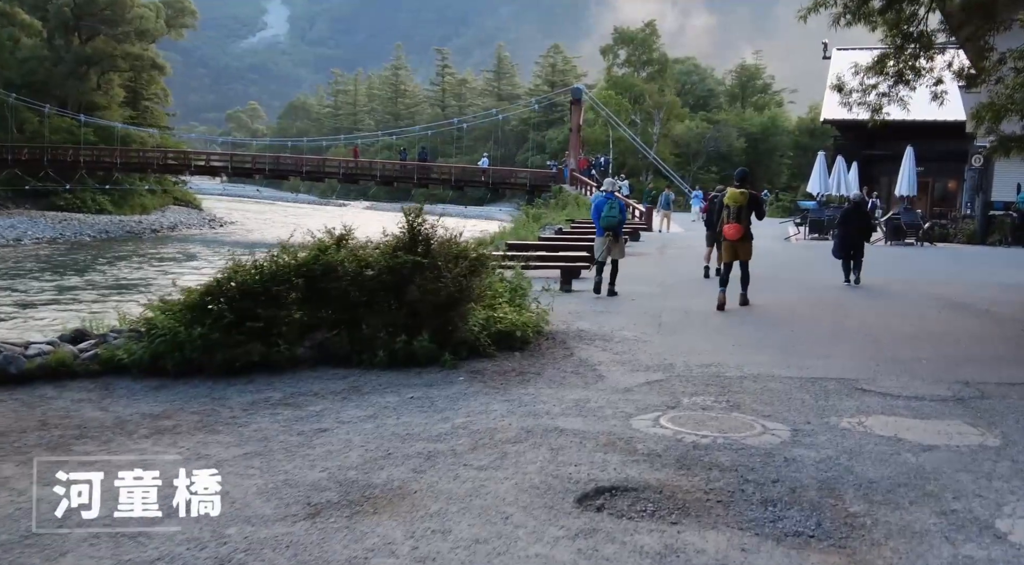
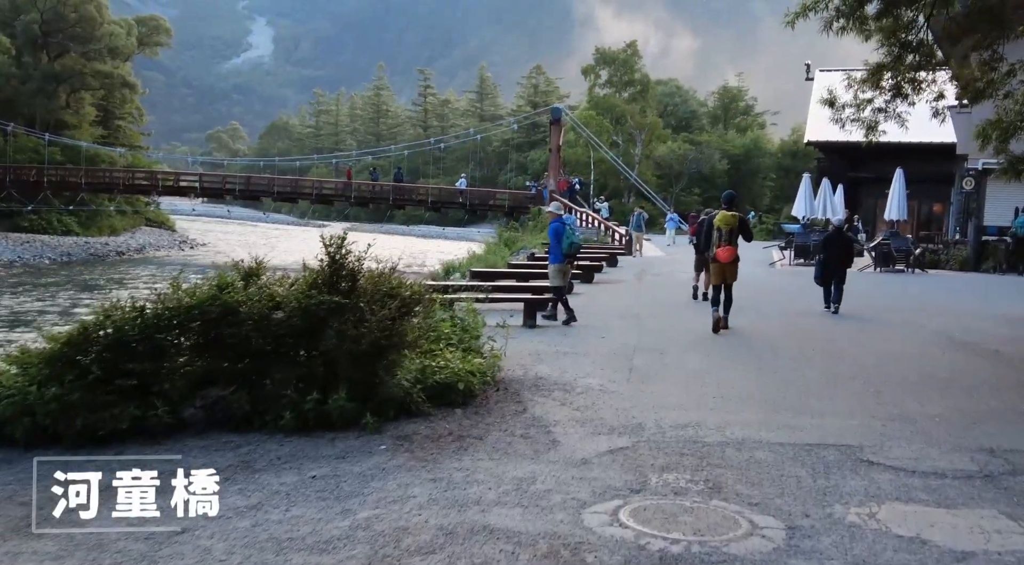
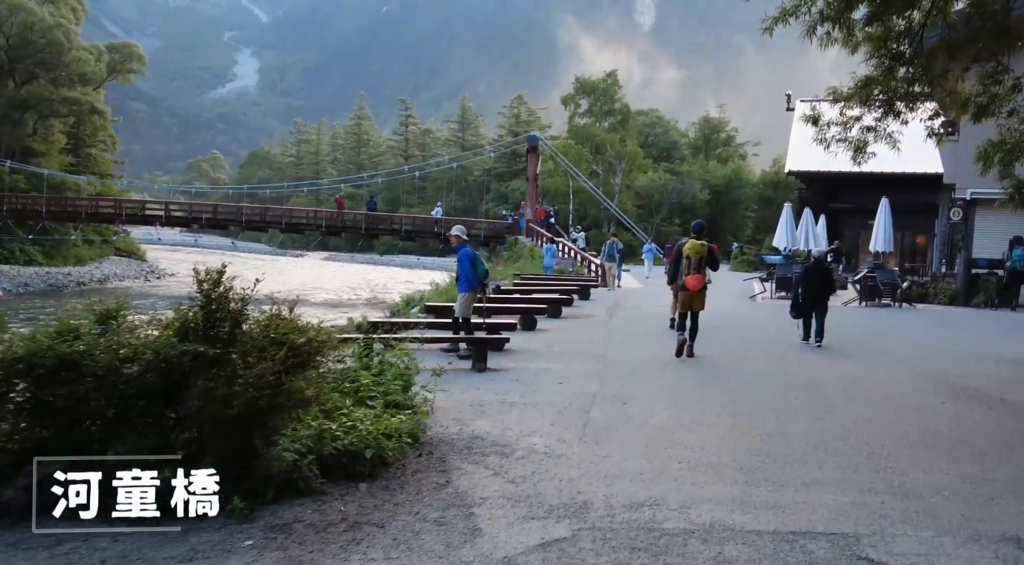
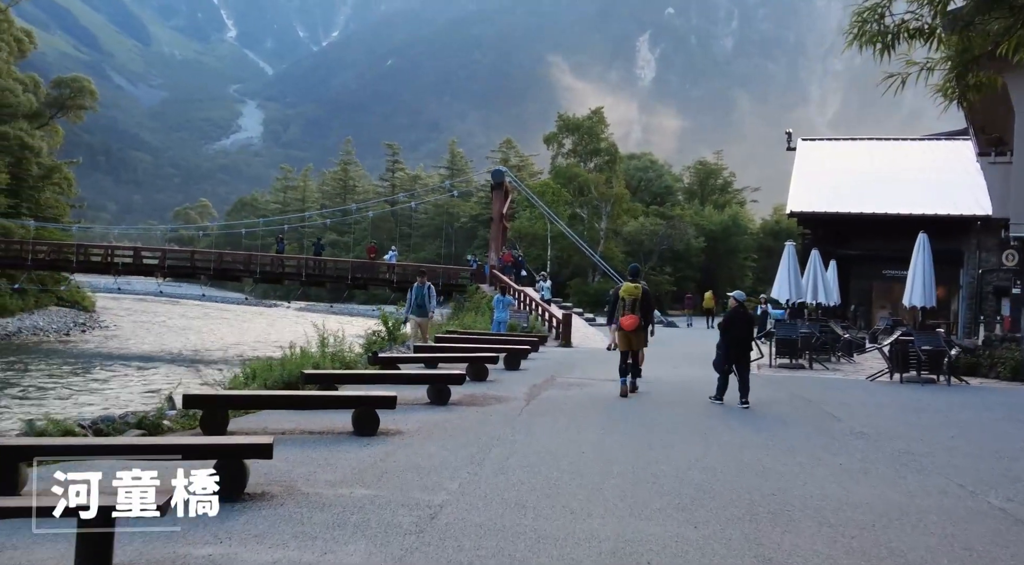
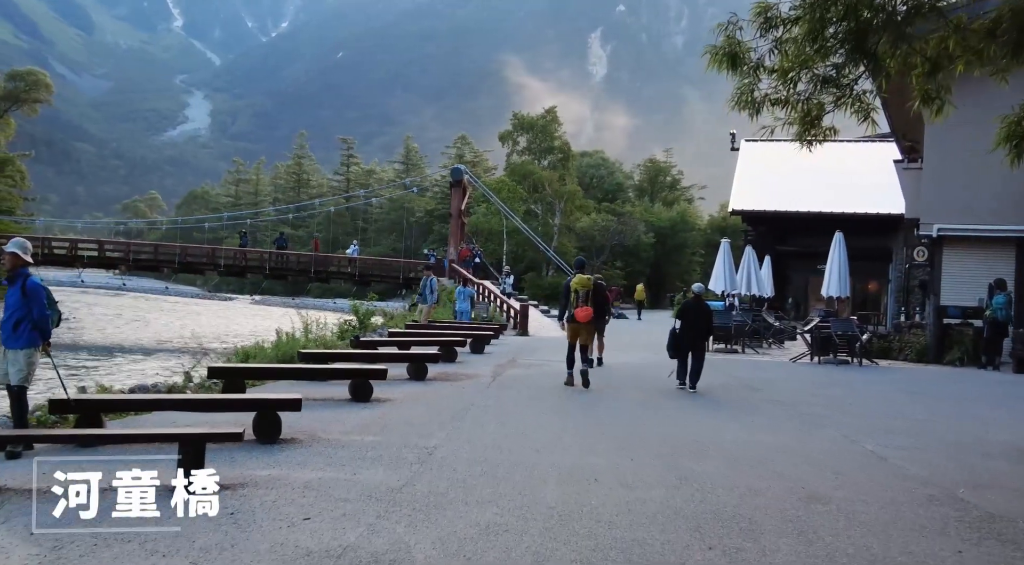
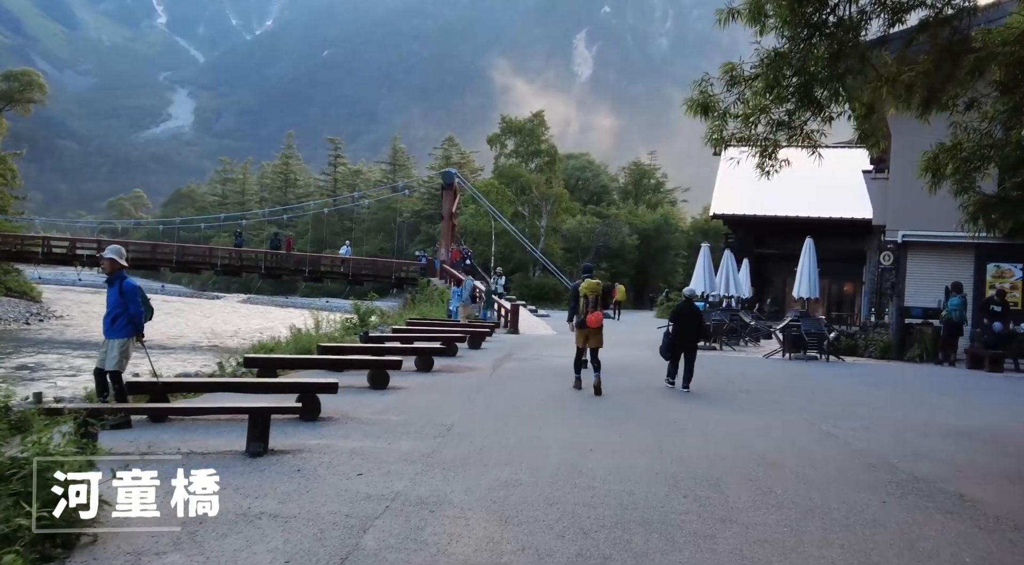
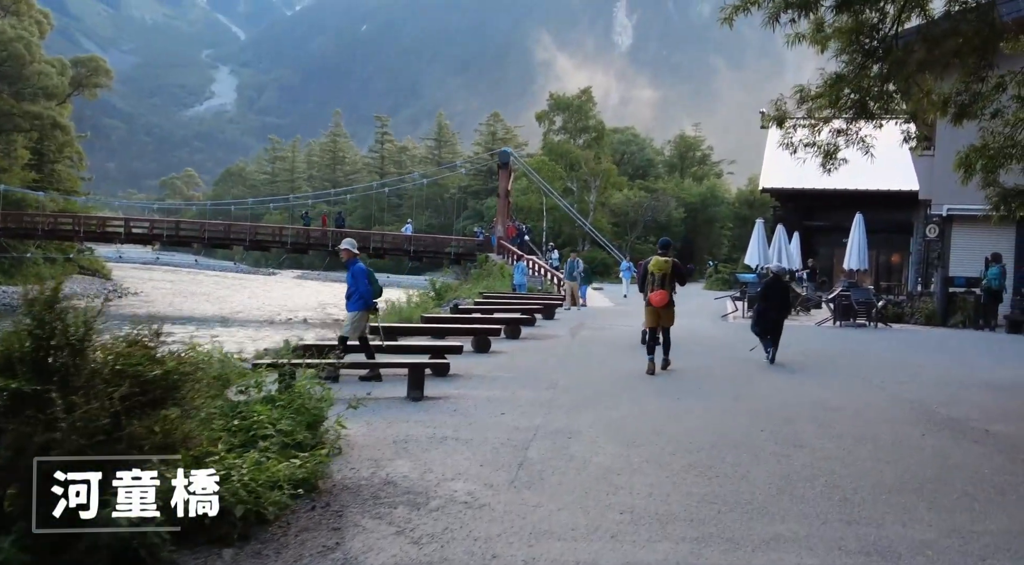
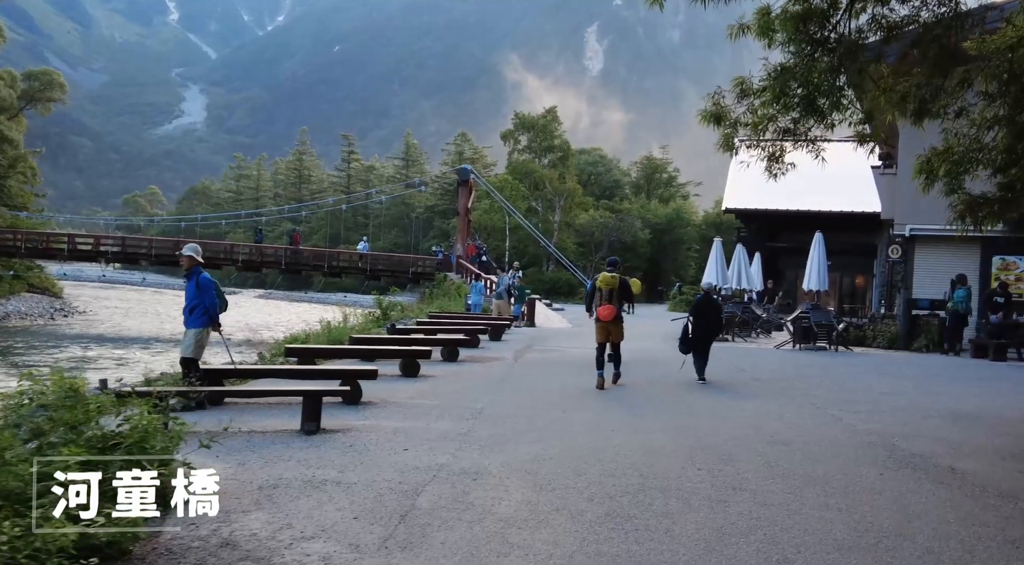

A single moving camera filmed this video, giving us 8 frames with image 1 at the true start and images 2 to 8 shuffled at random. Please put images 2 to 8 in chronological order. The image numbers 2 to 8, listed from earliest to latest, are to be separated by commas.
2, 3, 7, 8, 6, 5, 4
